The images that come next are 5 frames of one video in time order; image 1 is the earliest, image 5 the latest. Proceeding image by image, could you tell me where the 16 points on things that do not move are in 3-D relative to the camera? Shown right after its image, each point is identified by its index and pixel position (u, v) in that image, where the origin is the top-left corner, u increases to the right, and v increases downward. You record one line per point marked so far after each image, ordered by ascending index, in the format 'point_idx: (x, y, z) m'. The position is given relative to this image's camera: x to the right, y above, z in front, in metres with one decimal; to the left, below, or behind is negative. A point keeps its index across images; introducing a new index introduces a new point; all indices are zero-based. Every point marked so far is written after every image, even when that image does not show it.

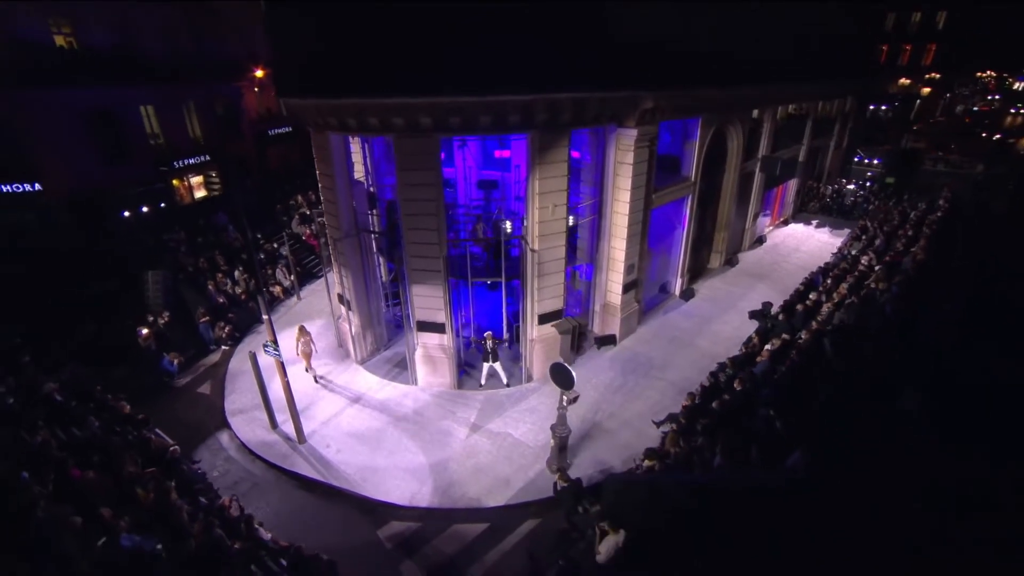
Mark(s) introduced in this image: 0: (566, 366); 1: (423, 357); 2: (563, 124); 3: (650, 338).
0: (+1.1, -1.5, +10.1) m
1: (-2.4, -1.9, +13.9) m
2: (+1.2, +3.9, +12.0) m
3: (+4.5, -1.6, +16.4) m
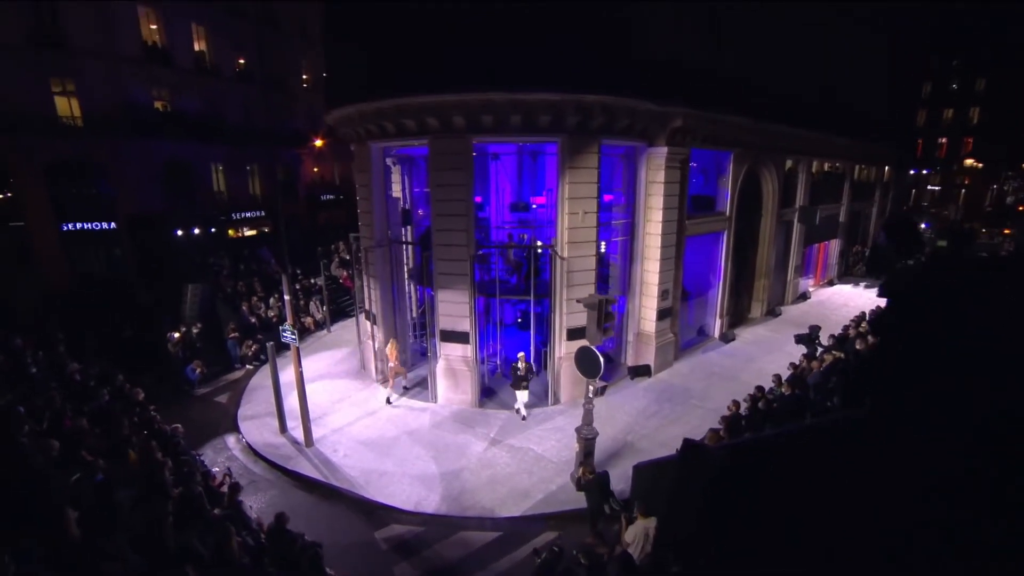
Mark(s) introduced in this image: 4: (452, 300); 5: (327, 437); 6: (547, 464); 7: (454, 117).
0: (+1.5, -1.1, +9.4) m
1: (-1.8, -2.2, +13.3) m
2: (+2.0, +3.8, +12.3) m
3: (+5.3, -2.5, +15.2) m
4: (-1.5, -0.3, +12.9) m
5: (-4.5, -3.6, +12.2) m
6: (+0.8, -3.8, +11.0) m
7: (-1.3, +4.0, +11.7) m
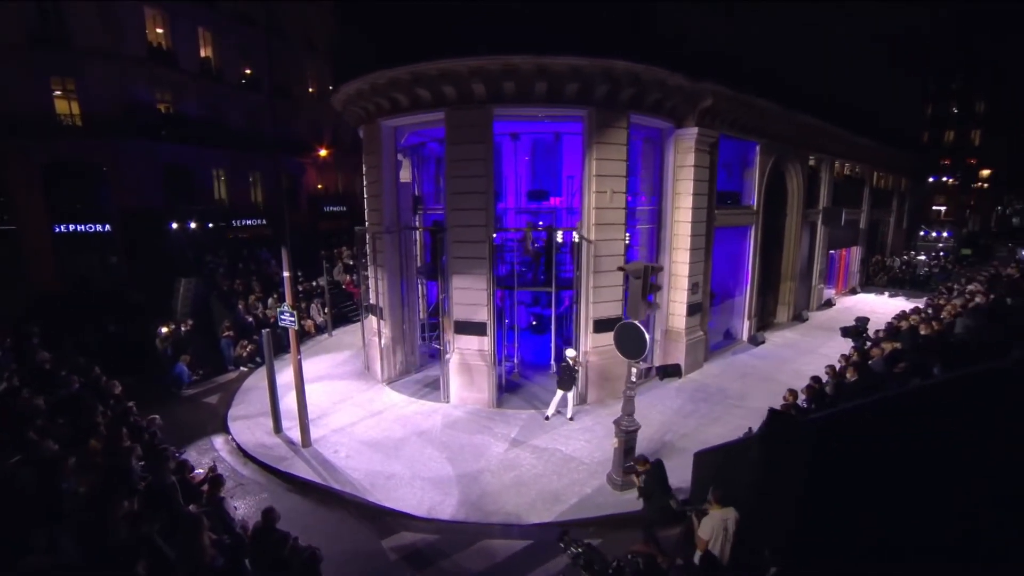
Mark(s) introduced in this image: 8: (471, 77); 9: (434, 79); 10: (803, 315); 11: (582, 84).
0: (+2.0, -0.6, +8.2) m
1: (-1.3, -1.8, +12.0) m
2: (+2.5, +4.1, +11.4) m
3: (+5.7, -2.4, +14.0) m
4: (-1.0, 0.0, +11.8) m
5: (-4.0, -3.2, +10.8) m
6: (+1.3, -3.4, +9.7) m
7: (-0.8, +4.4, +10.8) m
8: (-0.9, +4.5, +10.8) m
9: (-1.7, +4.6, +11.0) m
10: (+11.0, -1.0, +19.1) m
11: (+1.5, +4.4, +10.9) m
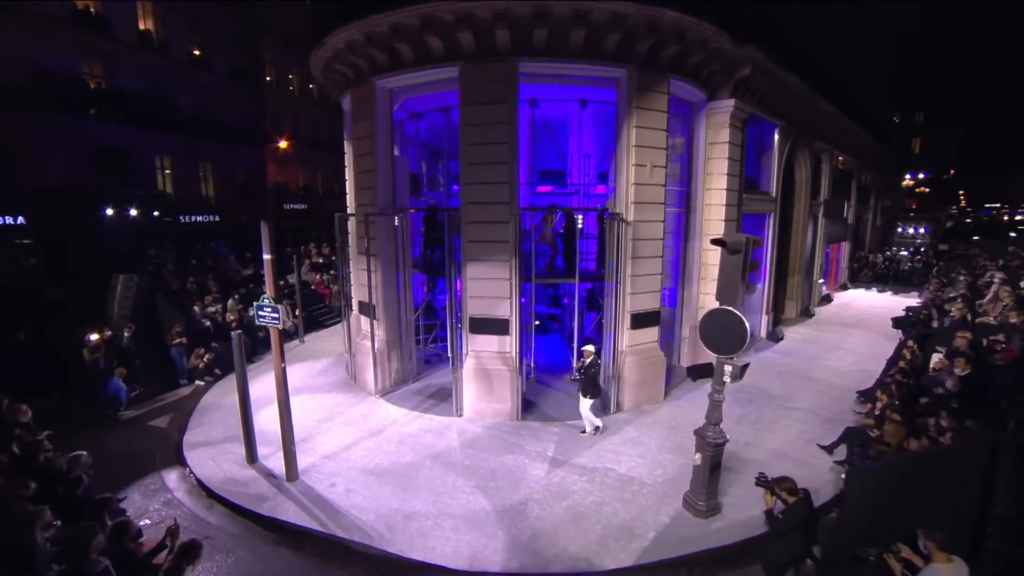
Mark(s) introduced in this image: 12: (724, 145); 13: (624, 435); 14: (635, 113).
0: (+2.9, -0.3, +6.6) m
1: (-0.8, -1.7, +10.1) m
2: (+3.0, +4.4, +9.9) m
3: (+6.1, -2.1, +12.7) m
4: (-0.5, +0.2, +9.9) m
5: (-3.3, -3.0, +8.6) m
6: (+2.0, -3.1, +8.0) m
7: (-0.3, +4.6, +9.0) m
8: (-0.3, +4.7, +9.0) m
9: (-1.2, +4.7, +9.1) m
10: (+10.8, -0.8, +18.3) m
11: (+2.1, +4.6, +9.3) m
12: (+4.9, +3.3, +11.8) m
13: (+2.1, -2.8, +9.6) m
14: (+2.4, +3.4, +9.8) m
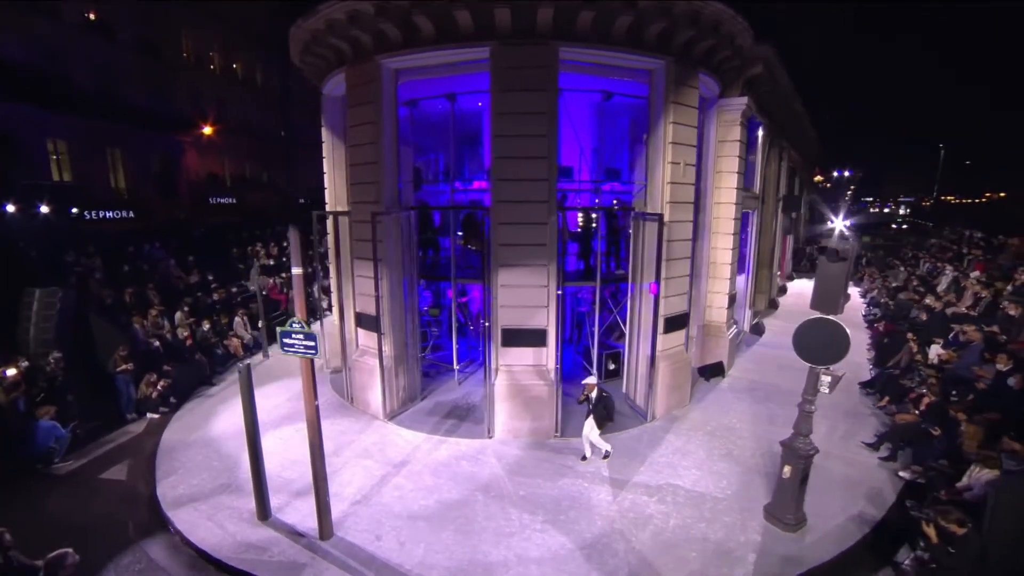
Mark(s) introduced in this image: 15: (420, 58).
0: (+4.0, -0.4, +6.3) m
1: (-0.1, -1.8, +9.1) m
2: (+3.4, +4.3, +9.5) m
3: (+6.2, -2.1, +12.9) m
4: (+0.1, +0.1, +8.9) m
5: (-2.3, -3.3, +7.3) m
6: (+3.0, -3.2, +7.6) m
7: (+0.4, +4.4, +8.1) m
8: (+0.4, +4.6, +8.0) m
9: (-0.5, +4.6, +8.0) m
10: (+9.9, -0.5, +19.2) m
11: (+2.6, +4.6, +8.8) m
12: (+5.1, +3.3, +11.7) m
13: (+2.8, -2.9, +9.2) m
14: (+2.9, +3.3, +9.3) m
15: (-1.6, +4.0, +8.9) m
